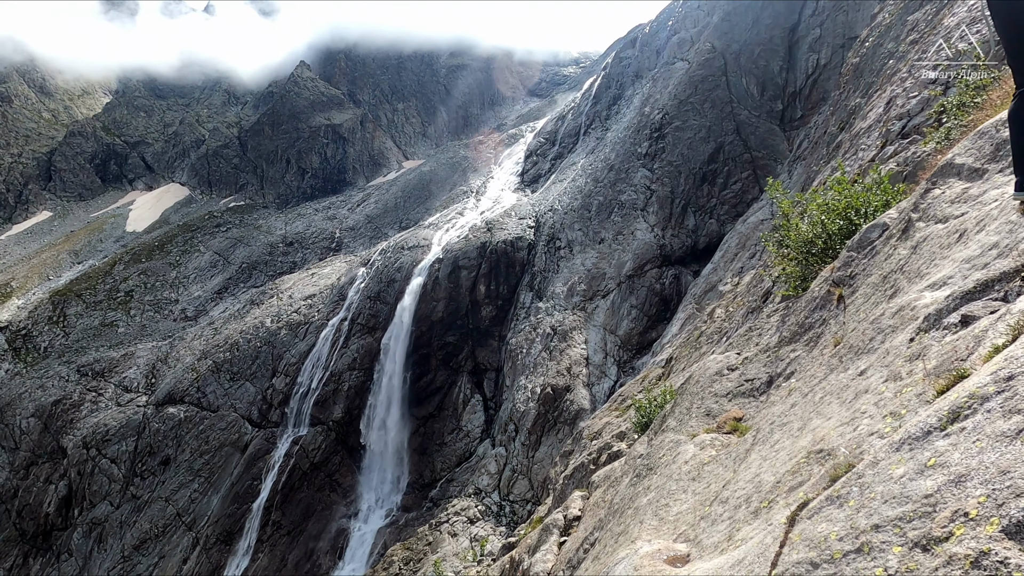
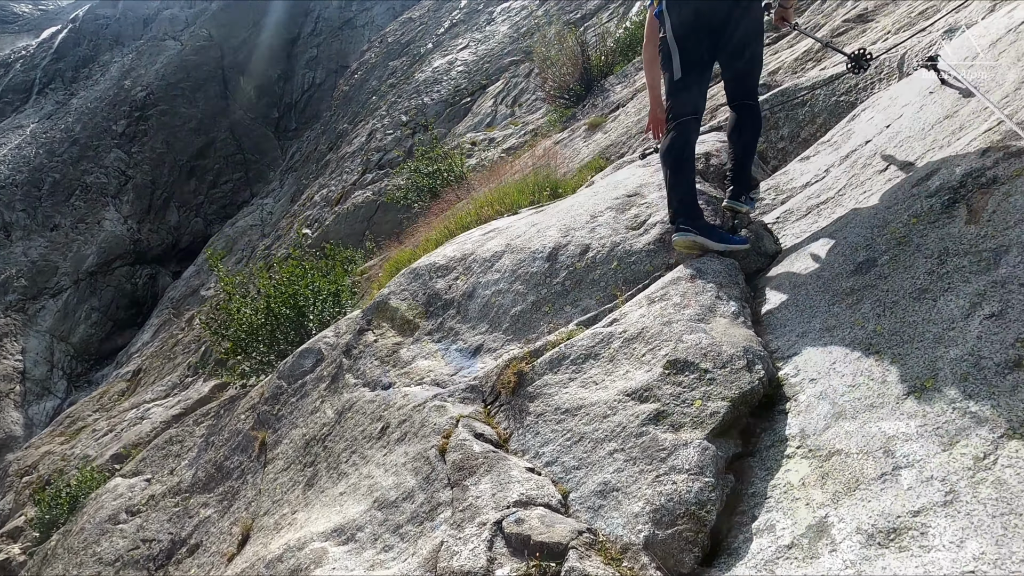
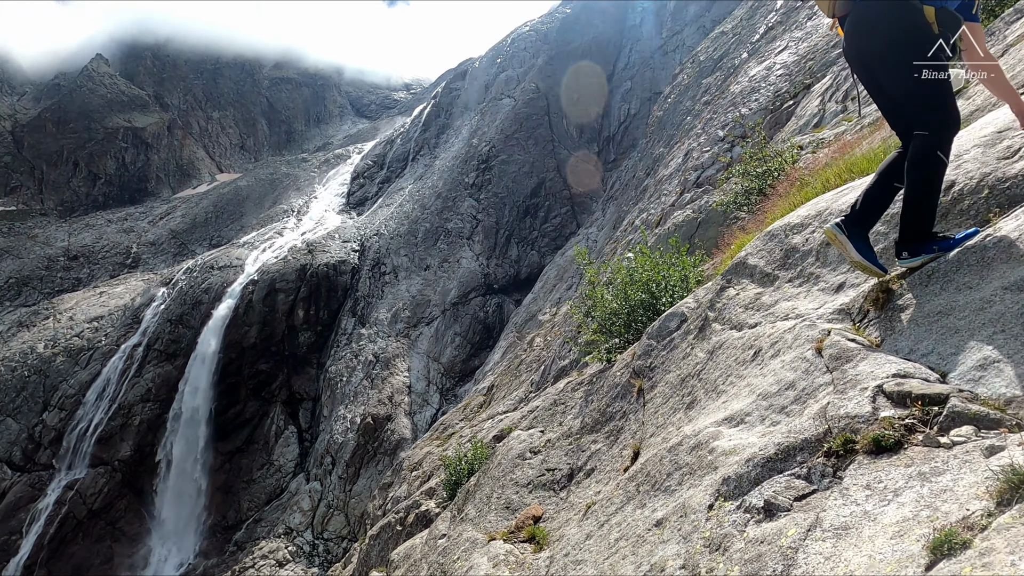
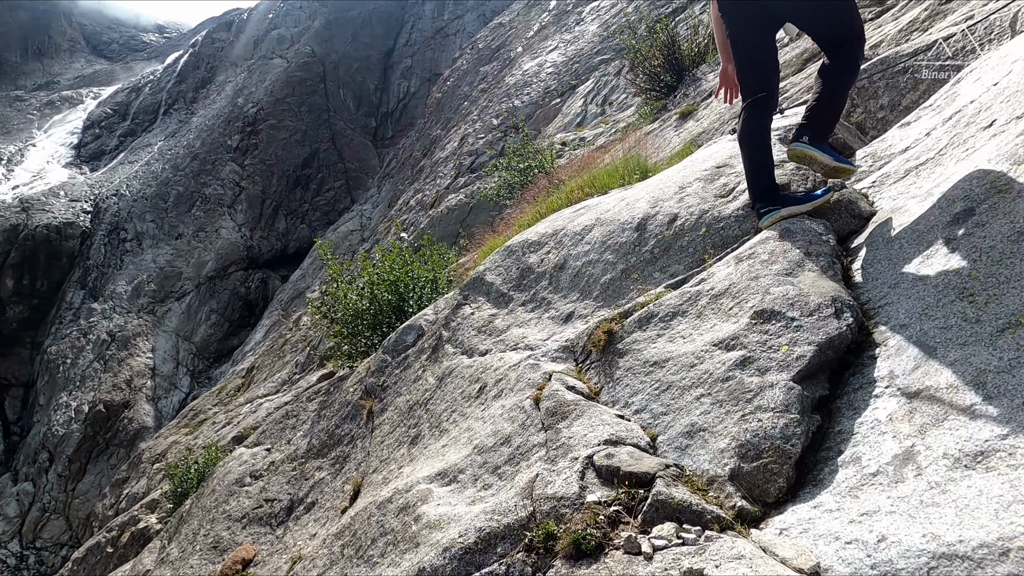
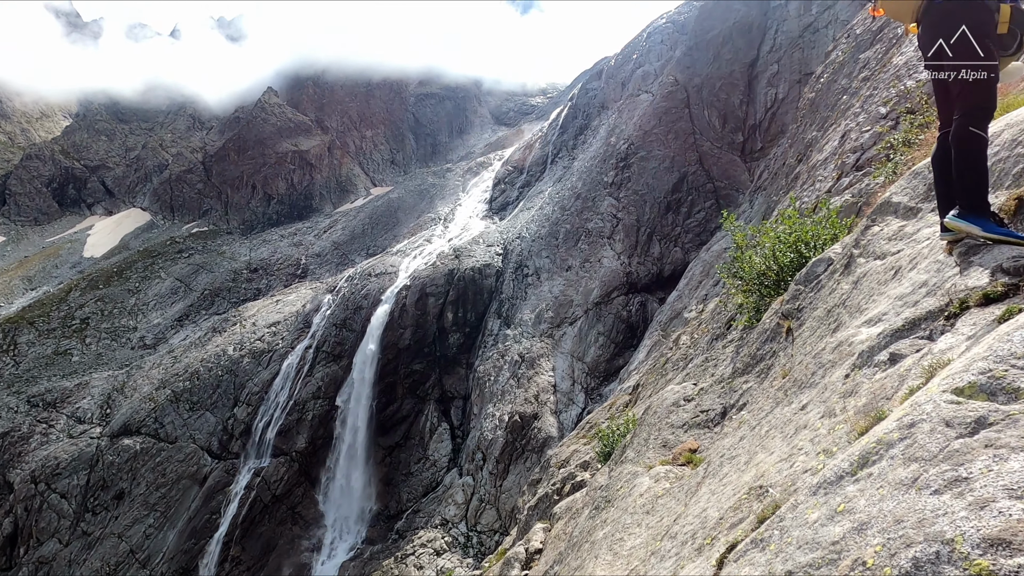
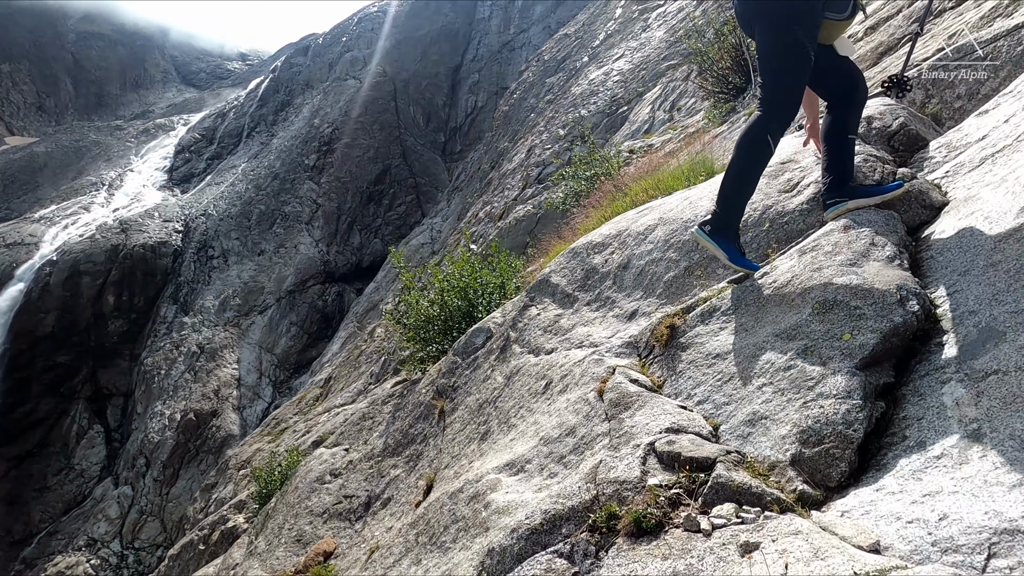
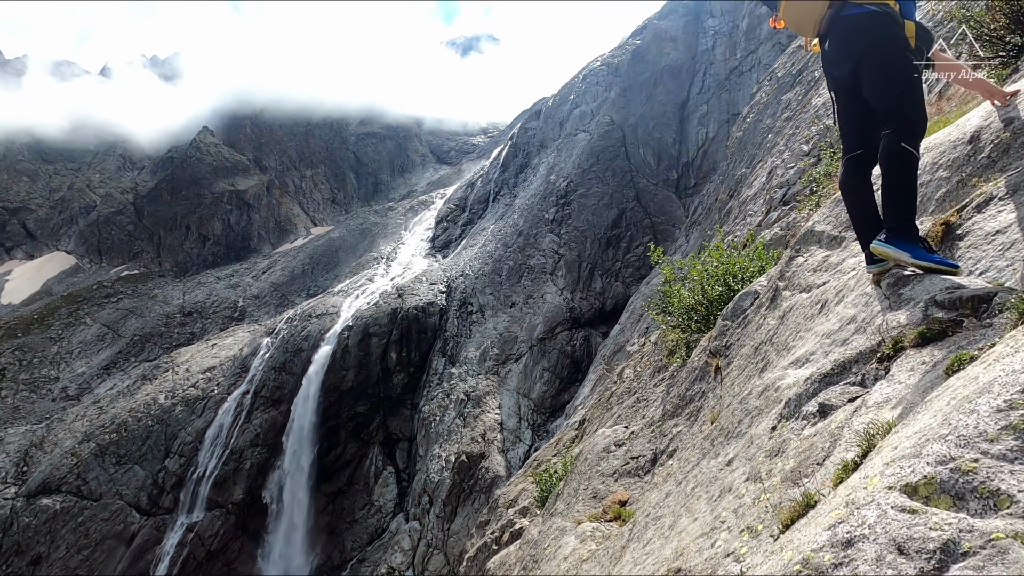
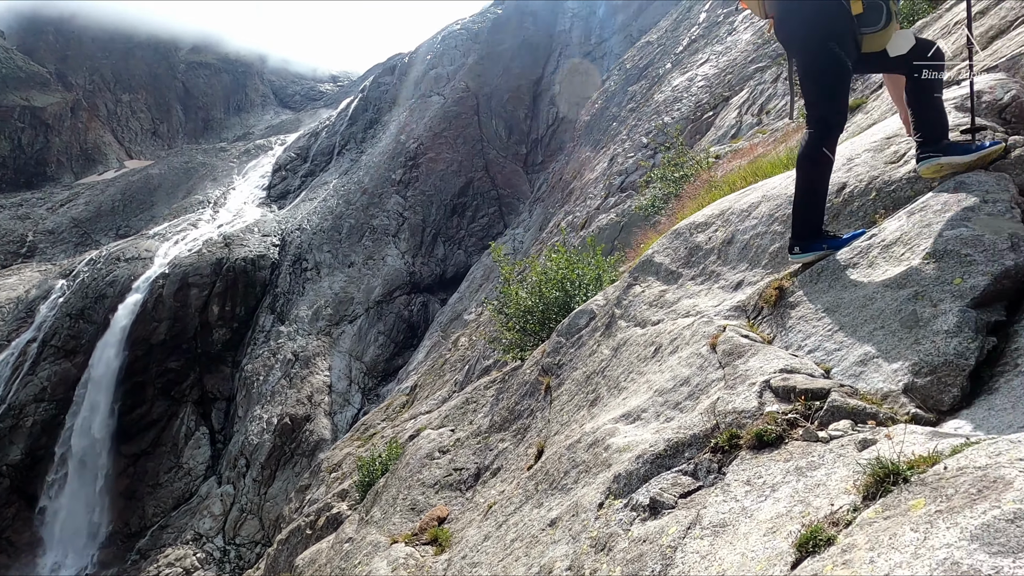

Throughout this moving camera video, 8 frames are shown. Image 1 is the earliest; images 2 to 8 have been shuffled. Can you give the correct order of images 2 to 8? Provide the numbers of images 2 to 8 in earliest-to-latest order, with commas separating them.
5, 7, 3, 8, 6, 4, 2
